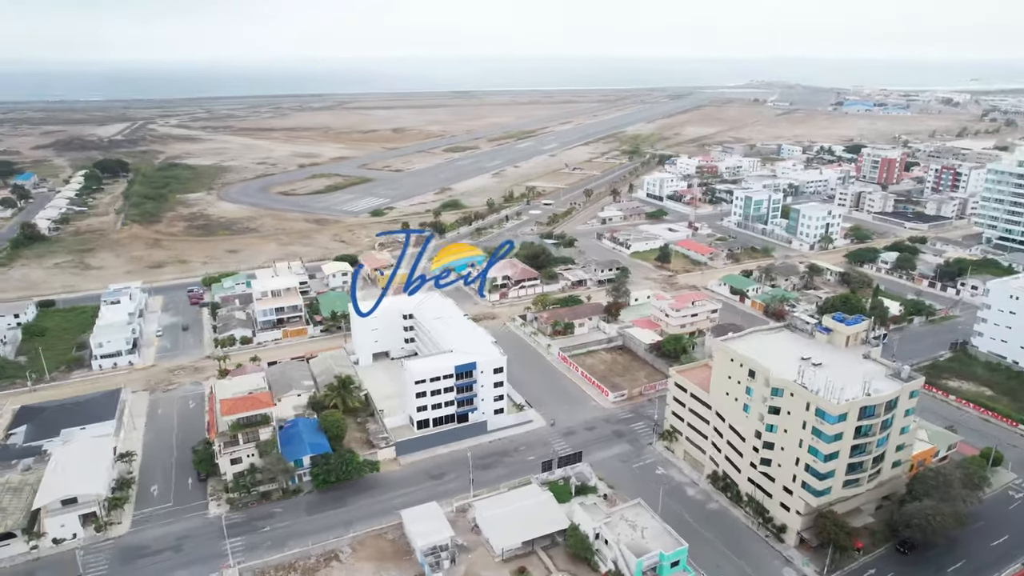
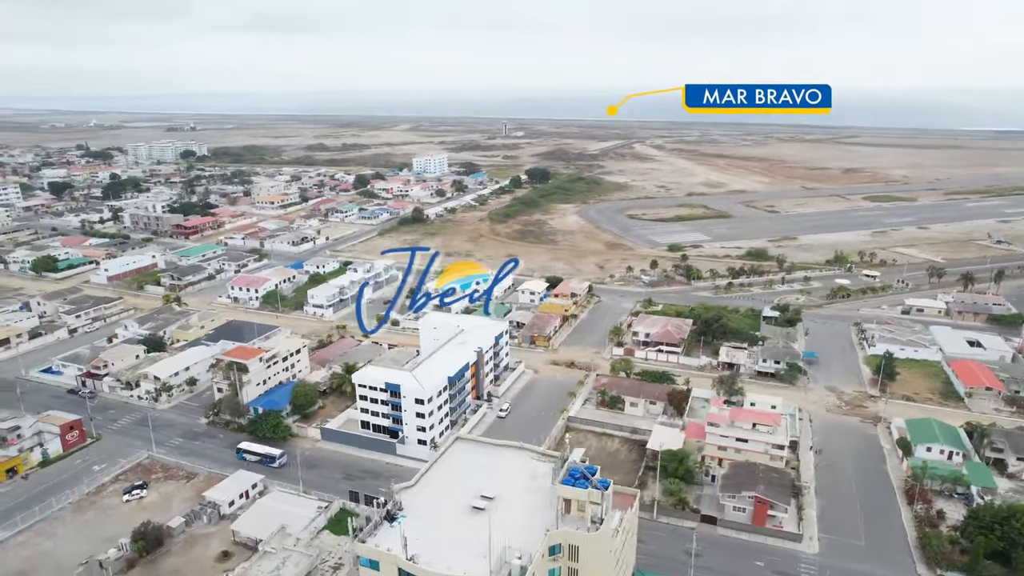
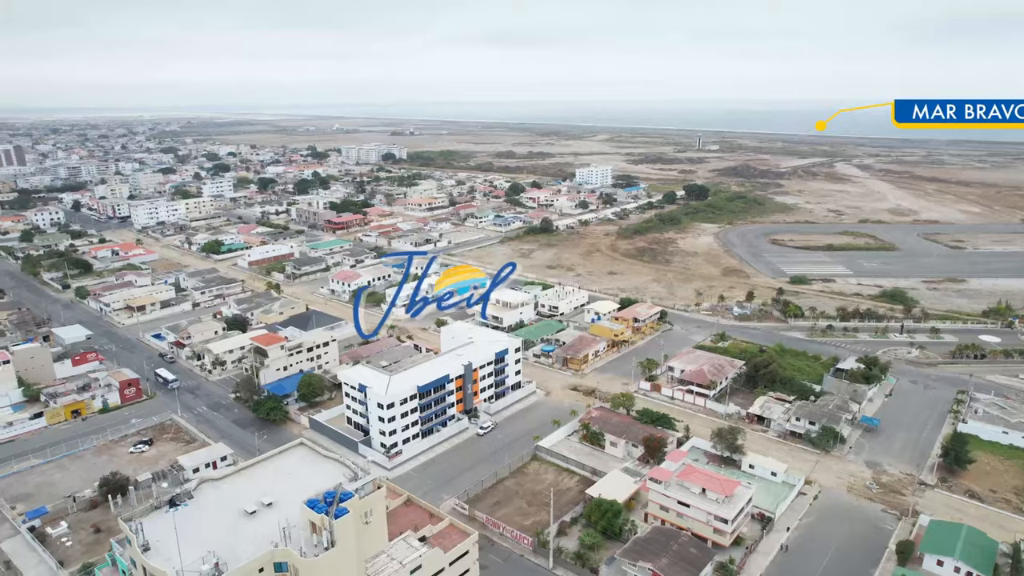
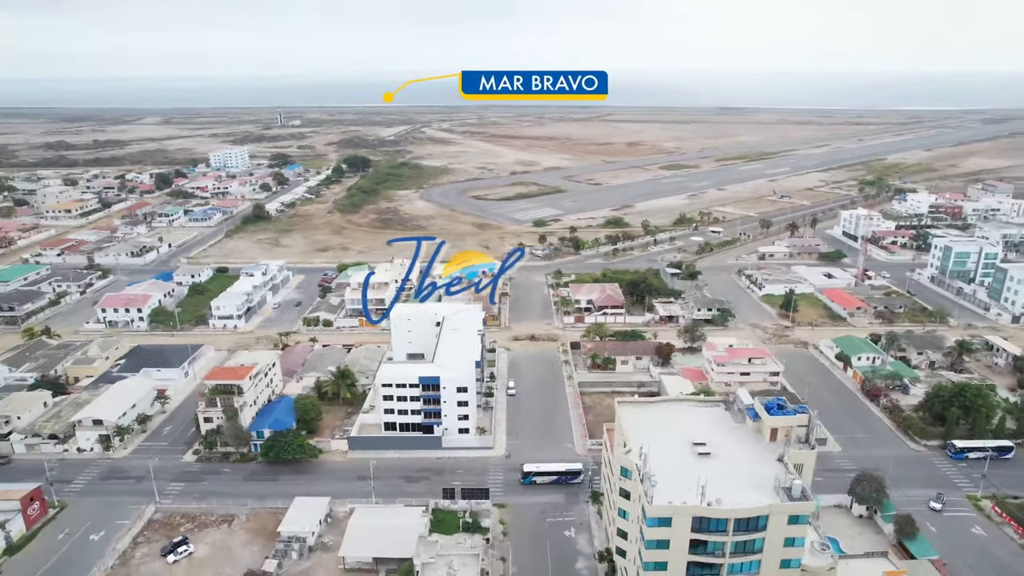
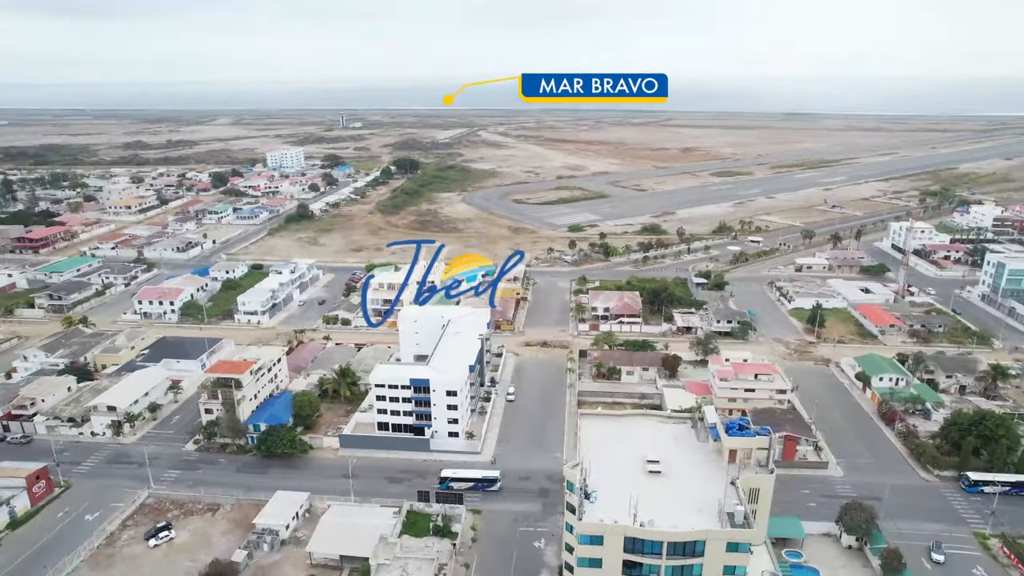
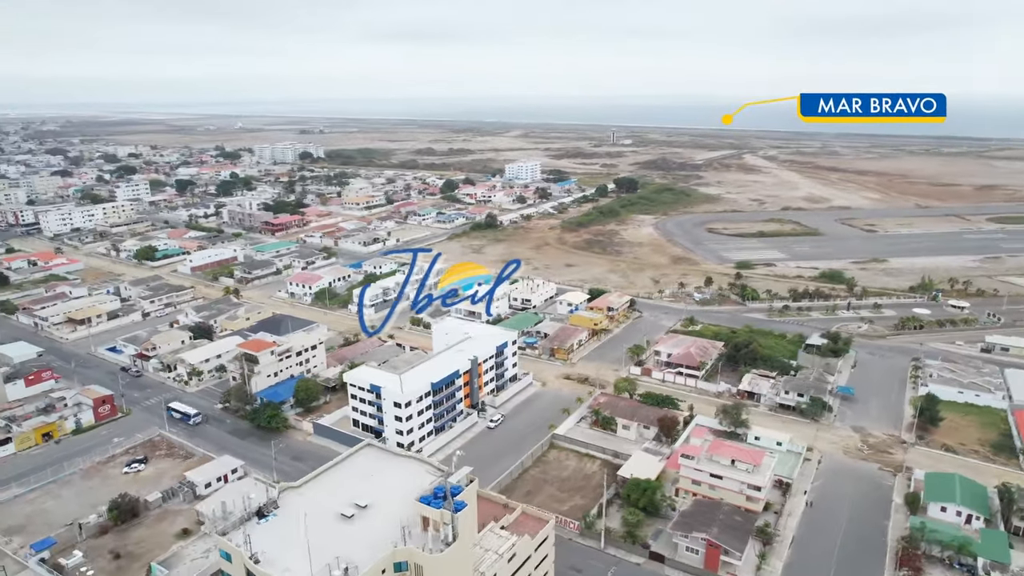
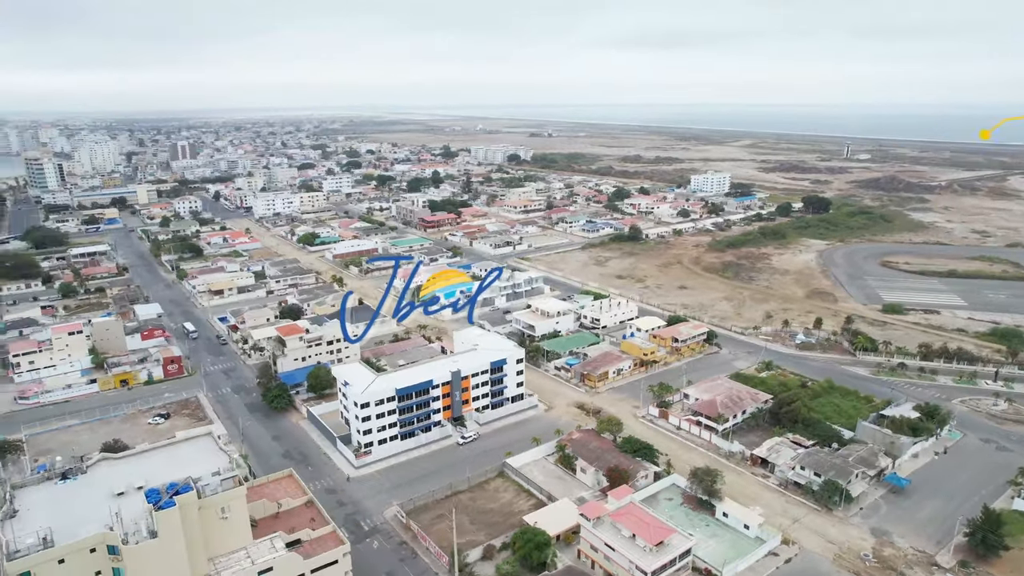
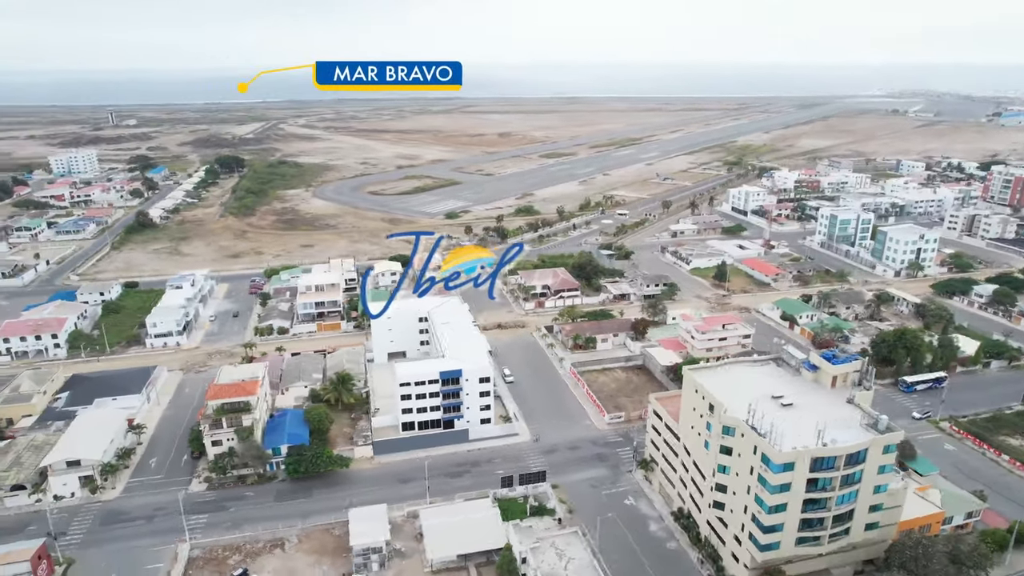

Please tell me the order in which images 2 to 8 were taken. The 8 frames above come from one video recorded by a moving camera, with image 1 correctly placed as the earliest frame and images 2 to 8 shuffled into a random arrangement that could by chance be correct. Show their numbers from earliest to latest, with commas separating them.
8, 4, 5, 2, 6, 3, 7
